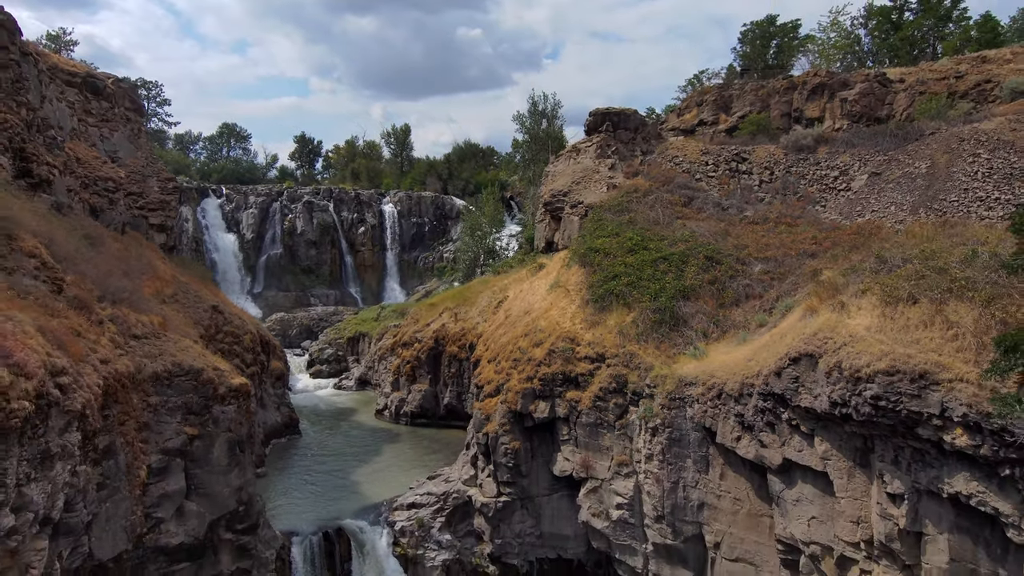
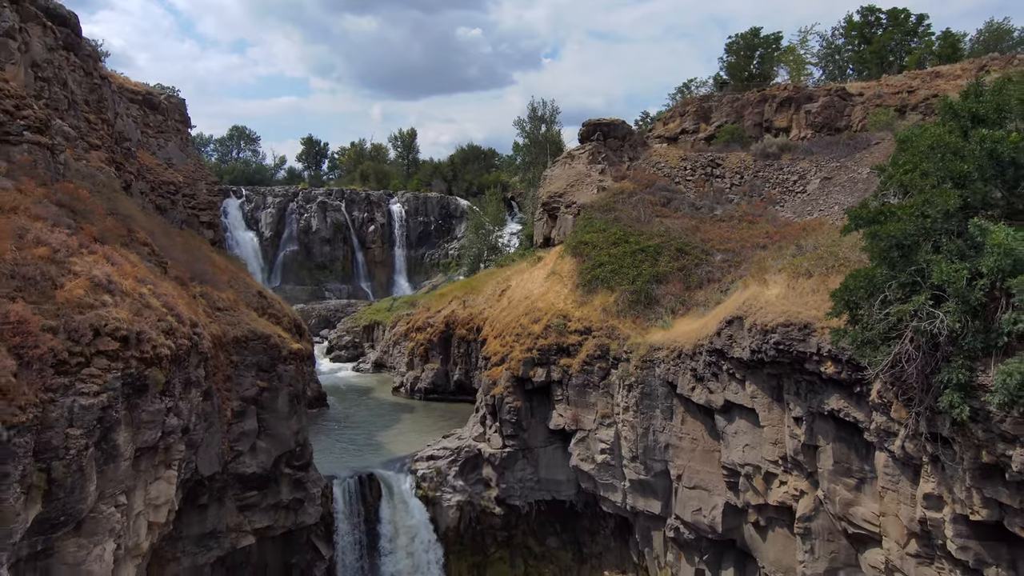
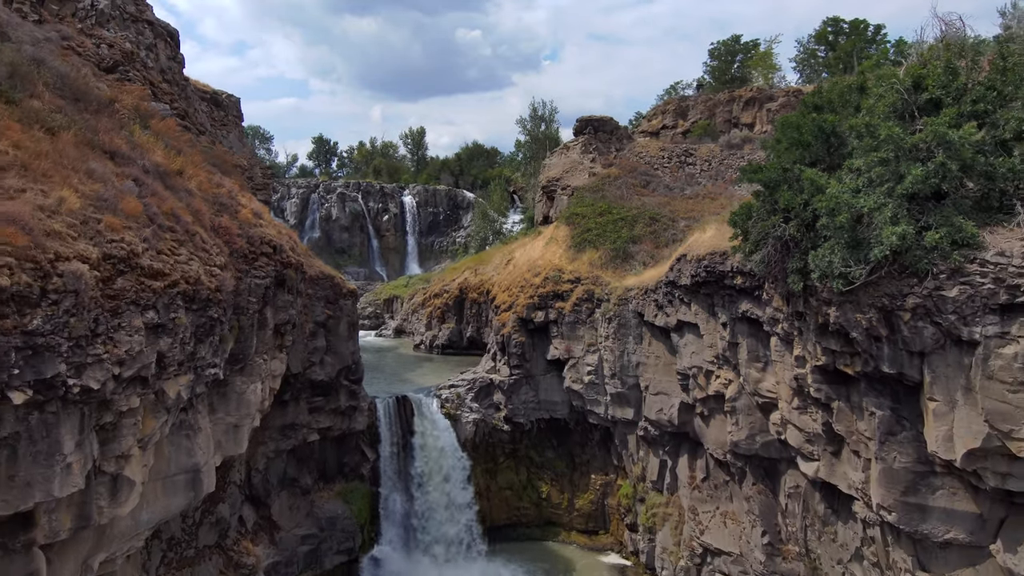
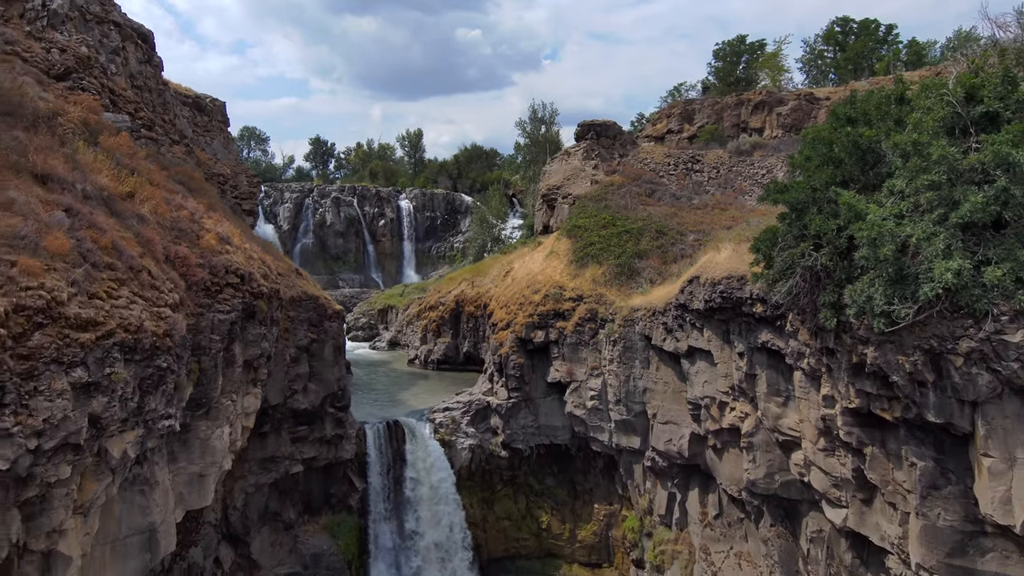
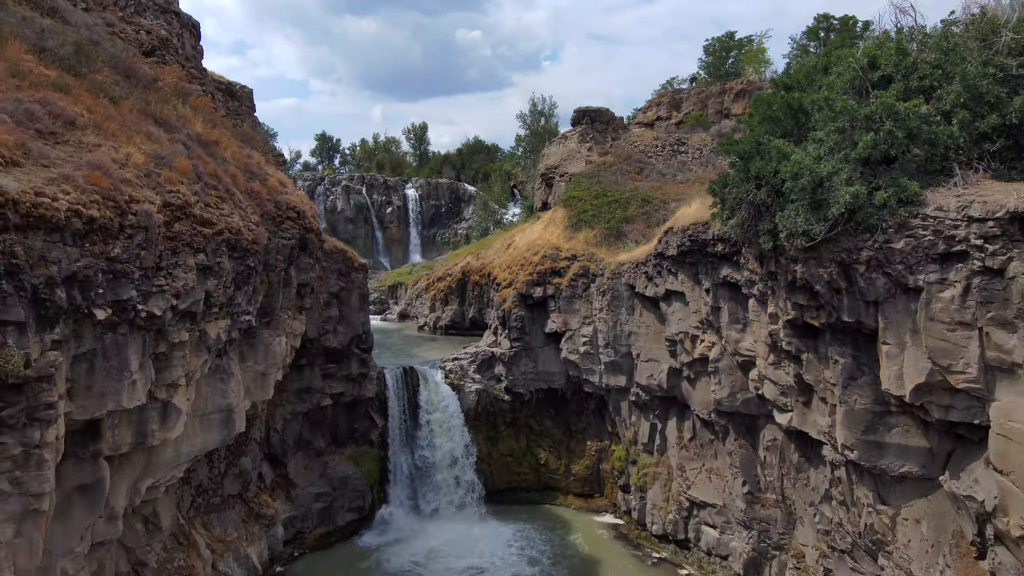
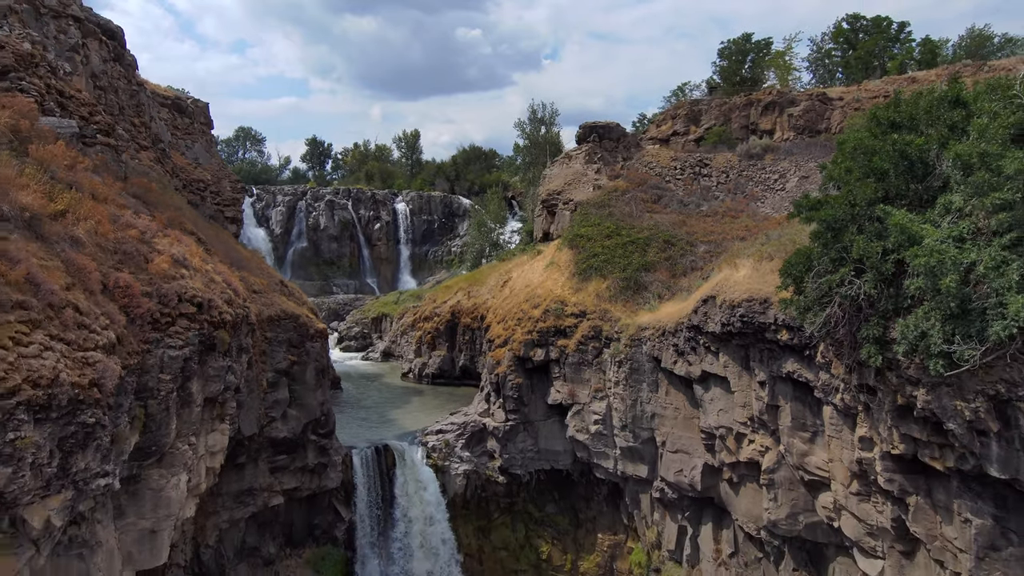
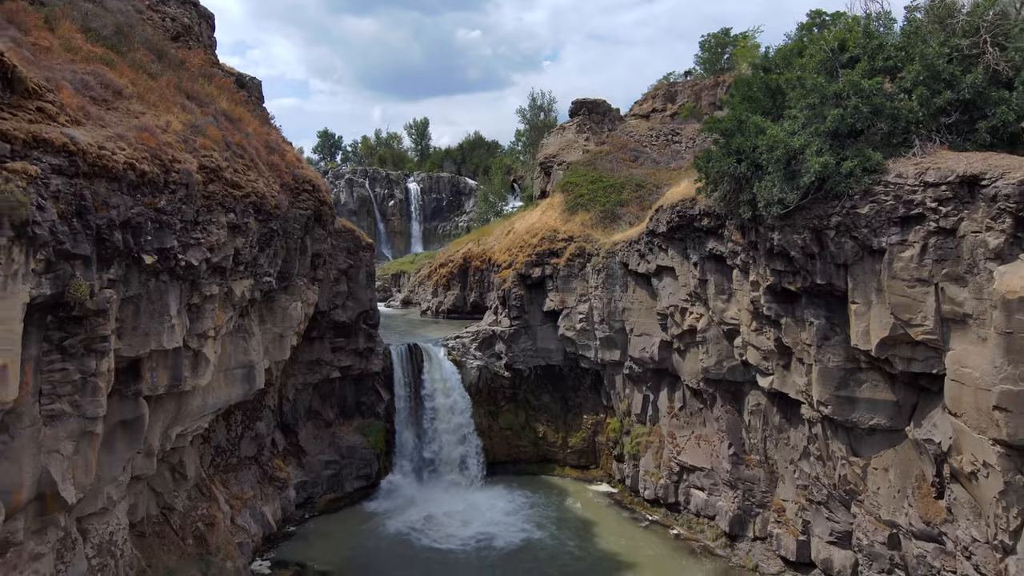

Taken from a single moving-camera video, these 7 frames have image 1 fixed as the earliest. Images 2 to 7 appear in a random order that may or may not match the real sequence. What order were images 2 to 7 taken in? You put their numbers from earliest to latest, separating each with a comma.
2, 6, 4, 3, 5, 7
